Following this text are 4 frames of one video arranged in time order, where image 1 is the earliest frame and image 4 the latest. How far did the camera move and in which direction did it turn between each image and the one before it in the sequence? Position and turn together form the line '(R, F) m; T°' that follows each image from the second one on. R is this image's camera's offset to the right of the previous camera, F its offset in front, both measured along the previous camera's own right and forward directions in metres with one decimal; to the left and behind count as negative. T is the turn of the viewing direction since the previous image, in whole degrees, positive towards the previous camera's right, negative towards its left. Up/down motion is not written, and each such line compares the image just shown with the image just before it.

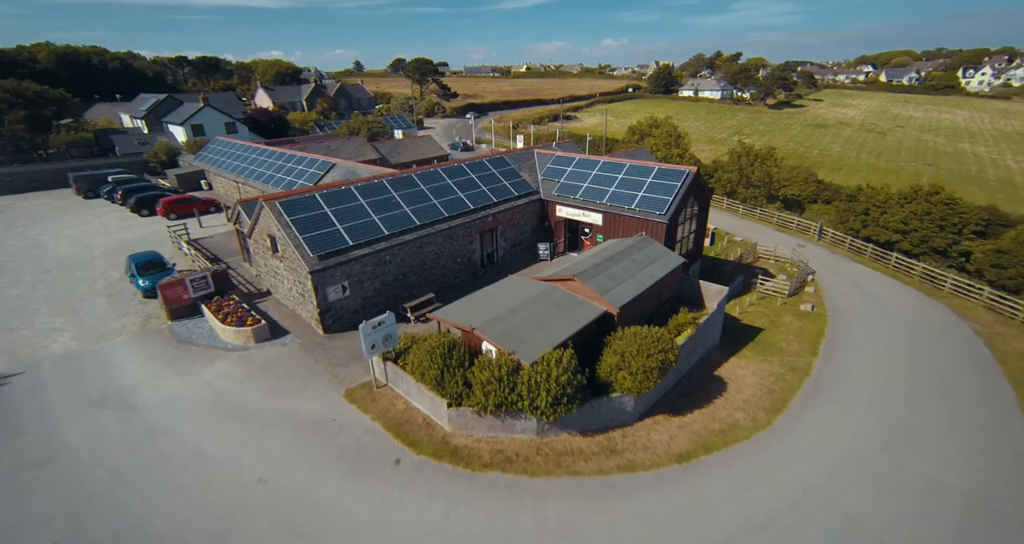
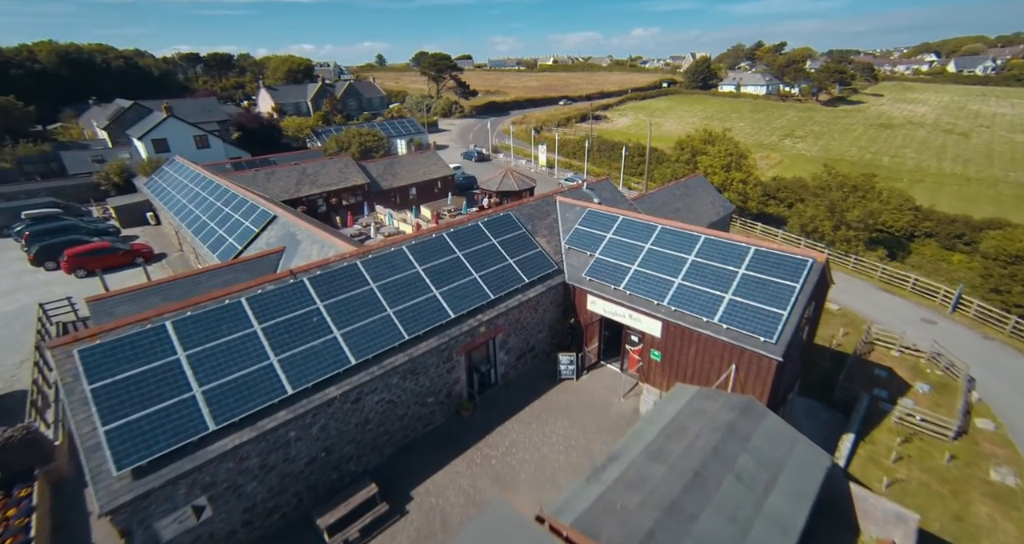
(+0.6, +9.4) m; -3°
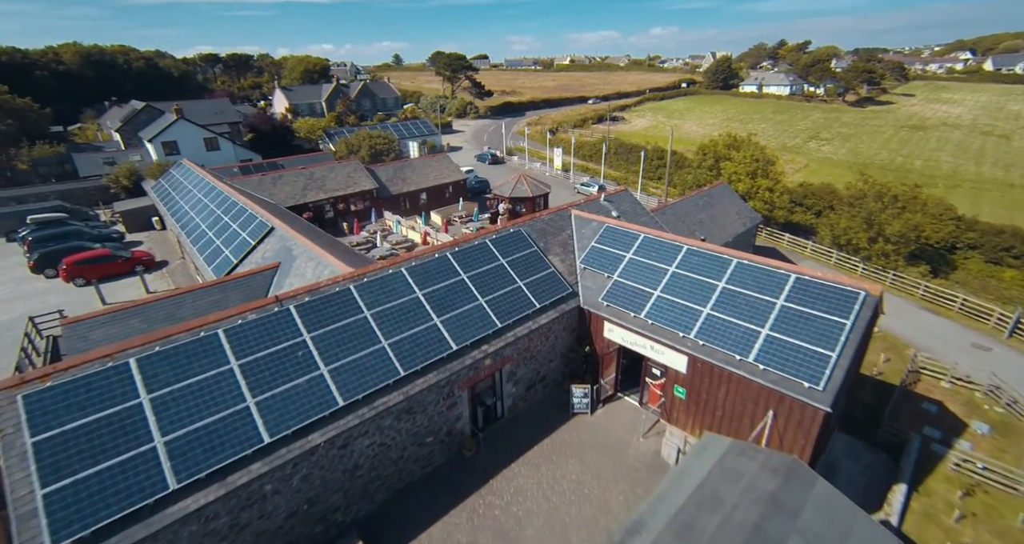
(+0.1, +1.5) m; -2°
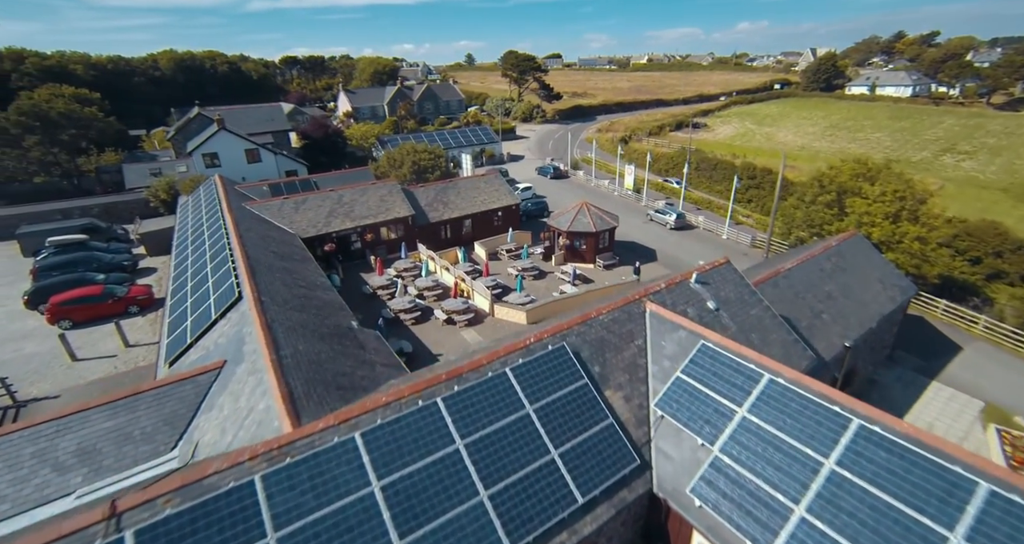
(+0.6, +6.4) m; -8°
